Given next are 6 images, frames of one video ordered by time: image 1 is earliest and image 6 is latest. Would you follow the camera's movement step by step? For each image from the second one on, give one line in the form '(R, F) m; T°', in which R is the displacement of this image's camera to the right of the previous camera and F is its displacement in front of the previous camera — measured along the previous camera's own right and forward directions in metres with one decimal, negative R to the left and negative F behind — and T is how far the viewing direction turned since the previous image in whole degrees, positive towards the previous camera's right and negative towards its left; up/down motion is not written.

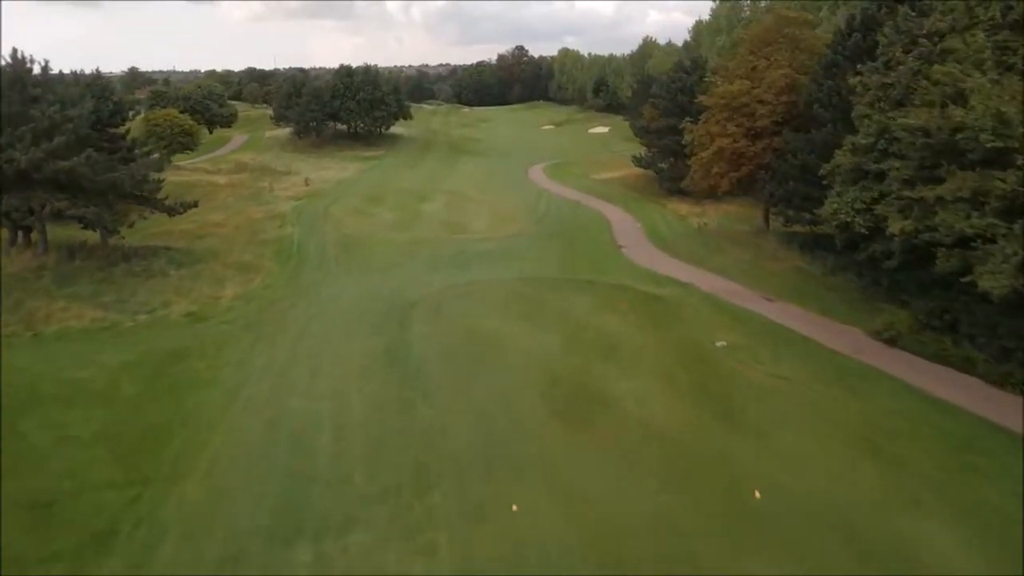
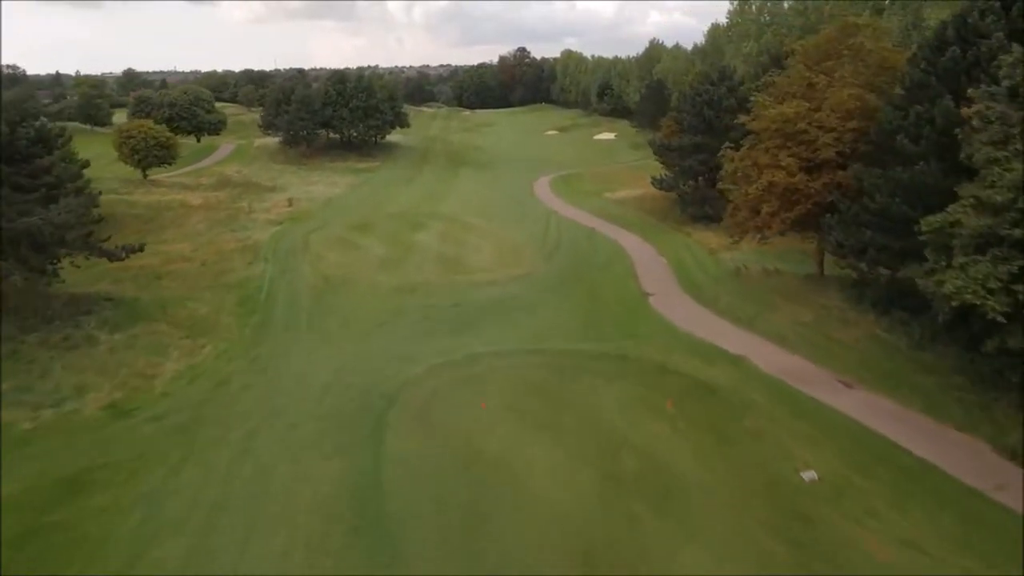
(-0.2, +3.5) m; 0°
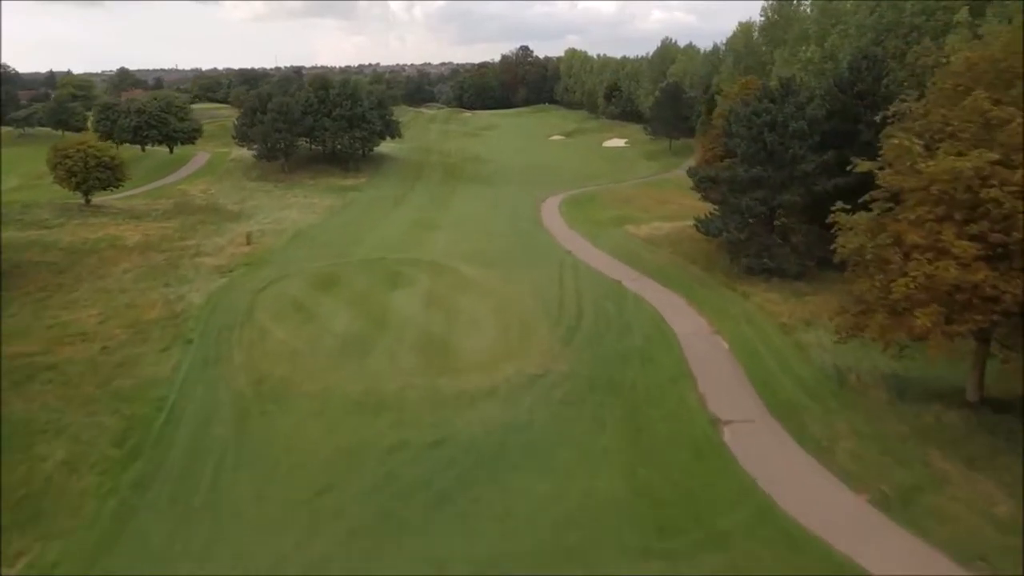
(-0.1, +6.2) m; 0°
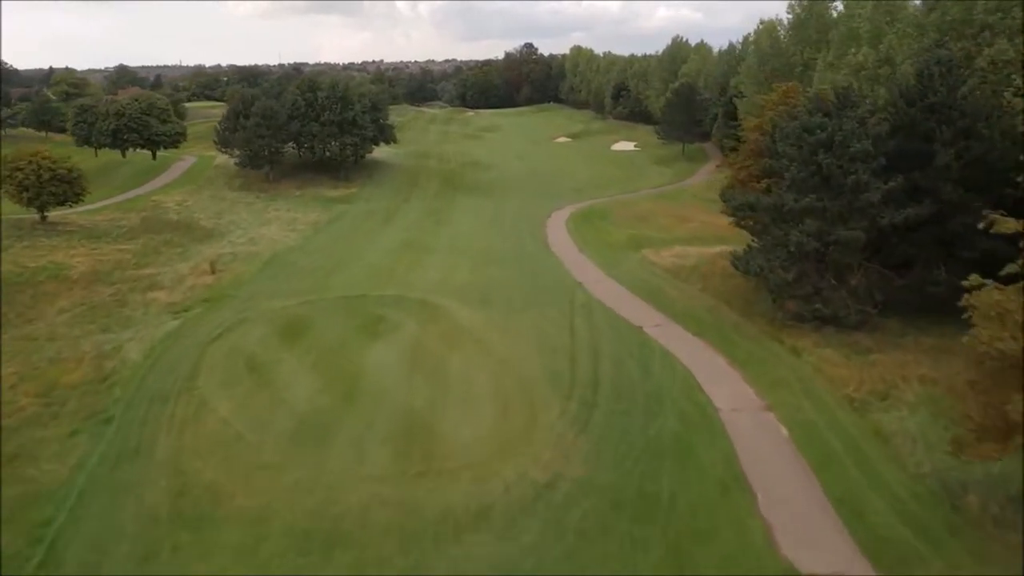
(0.0, +3.7) m; 0°
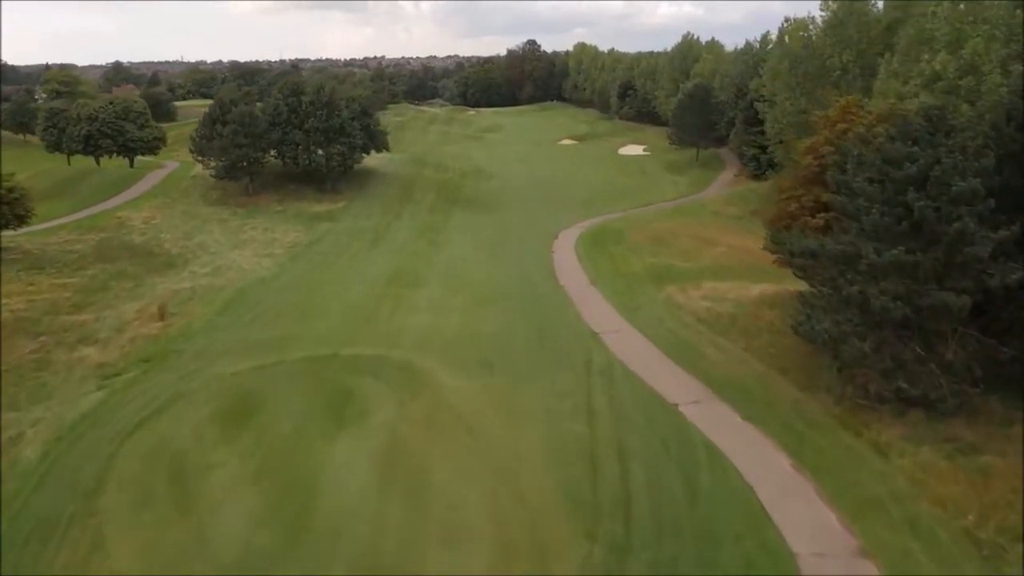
(0.0, +3.9) m; 0°
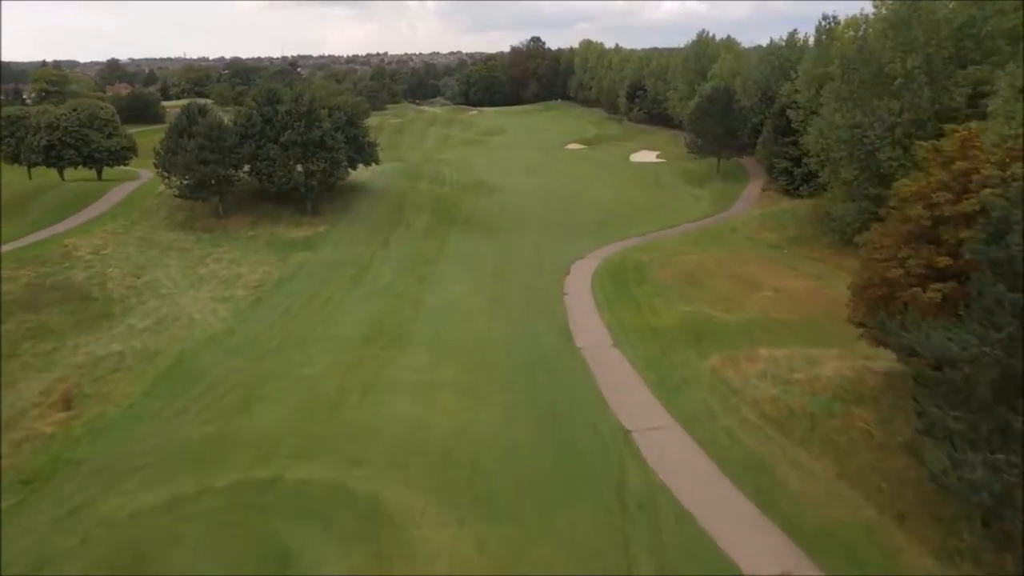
(-0.1, +4.9) m; 0°
